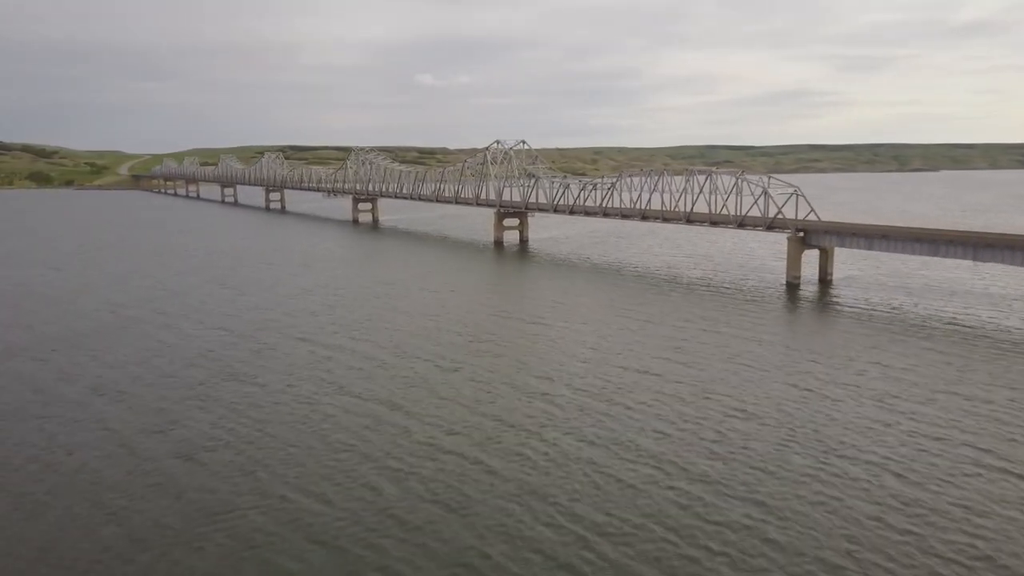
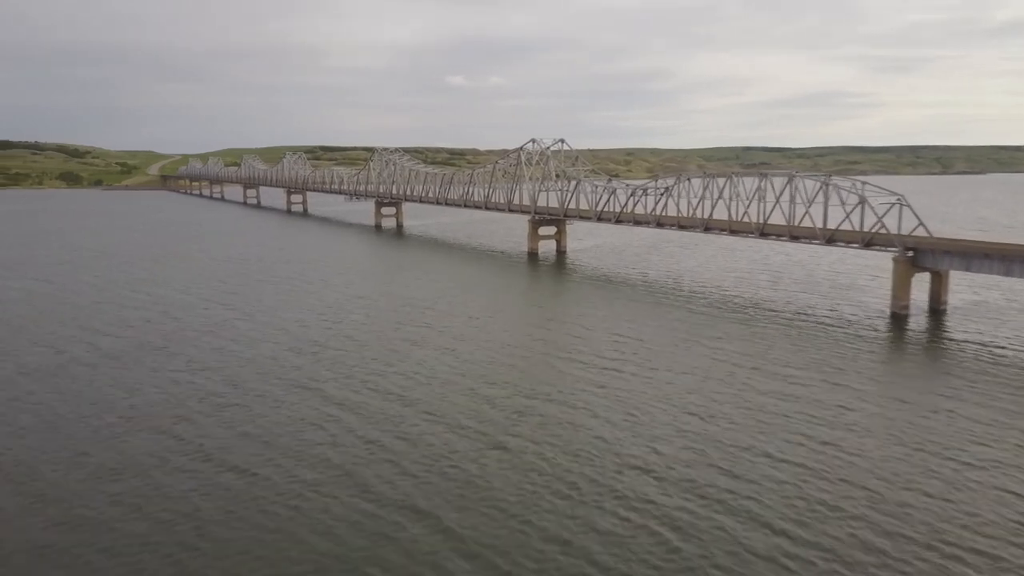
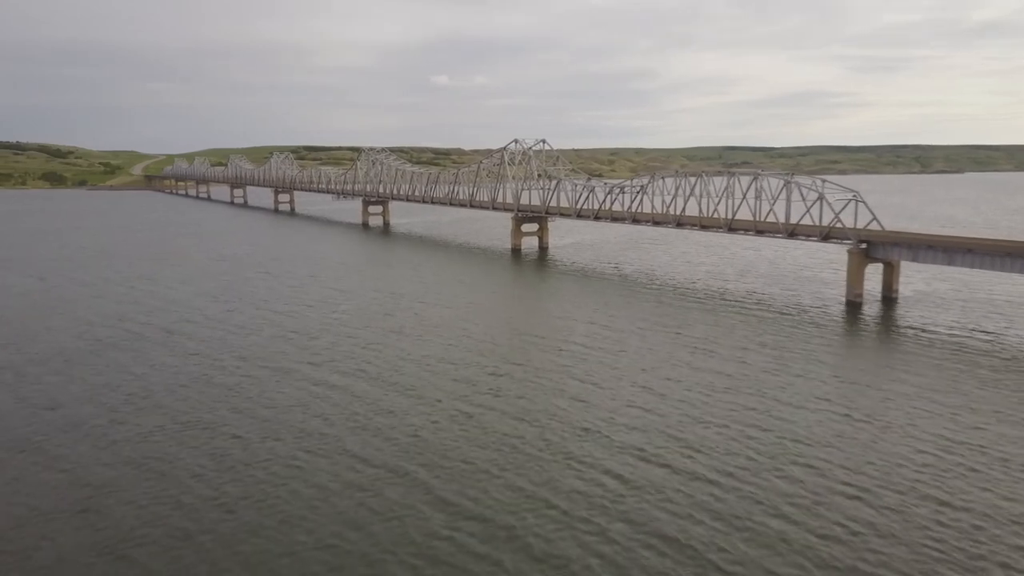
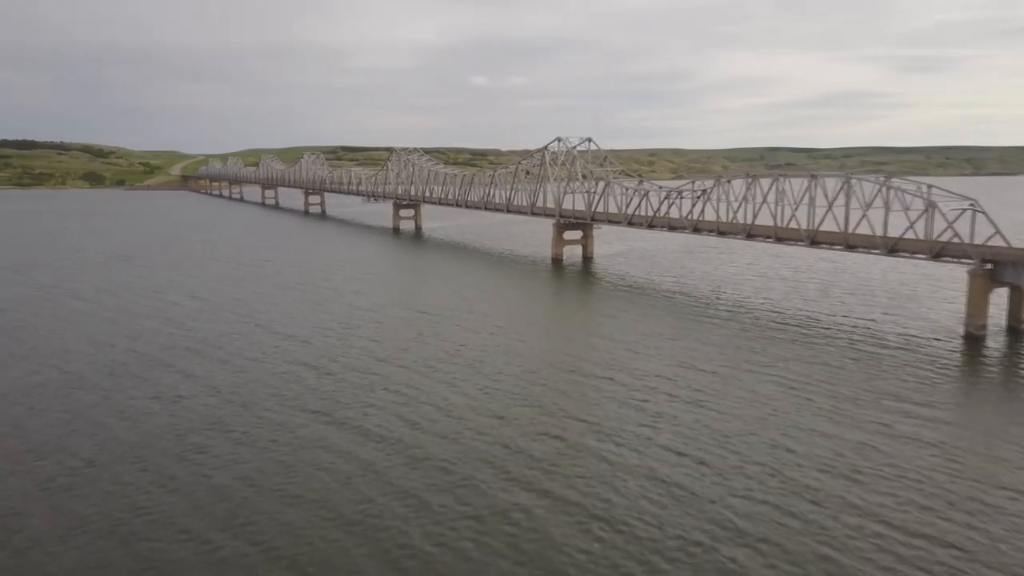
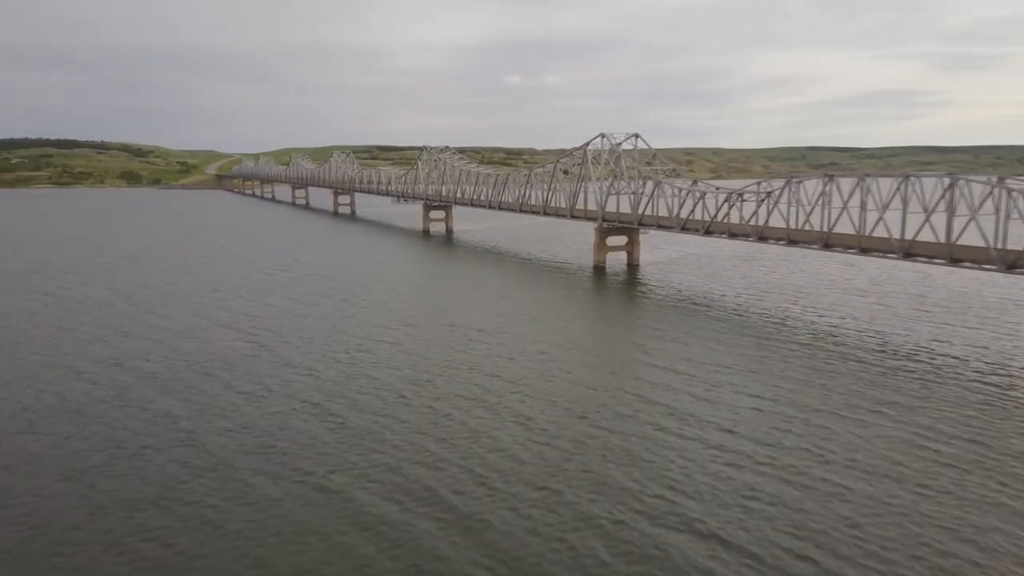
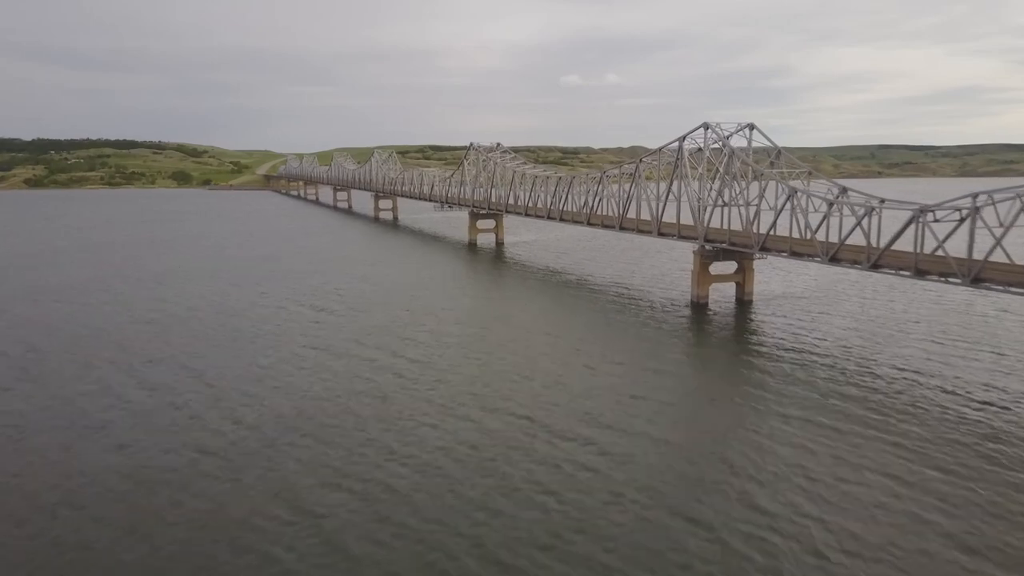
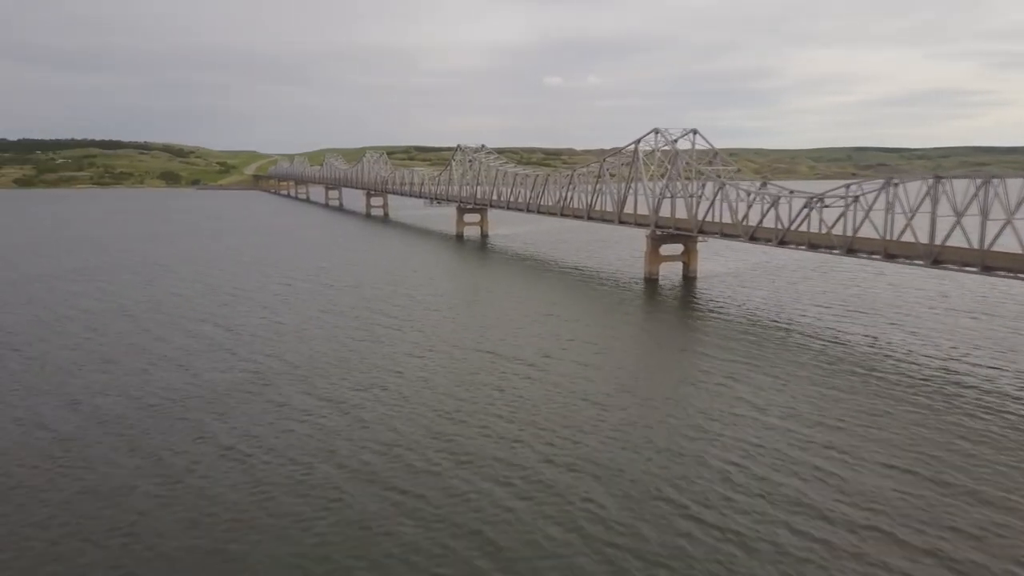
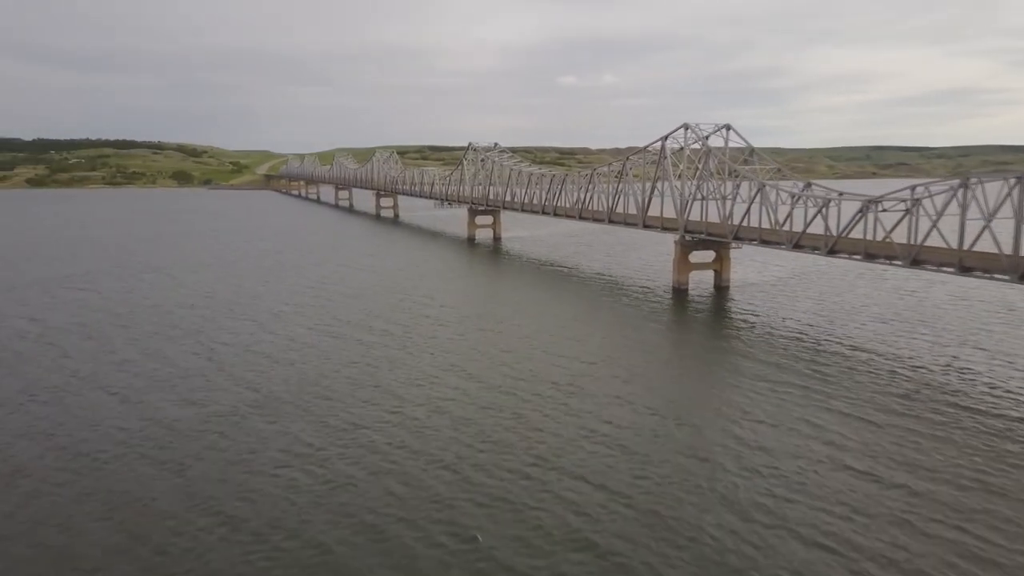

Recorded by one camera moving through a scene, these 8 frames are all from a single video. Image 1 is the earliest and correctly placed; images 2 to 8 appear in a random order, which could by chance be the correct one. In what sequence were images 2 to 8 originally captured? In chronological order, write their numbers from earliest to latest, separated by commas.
3, 2, 4, 5, 7, 8, 6
